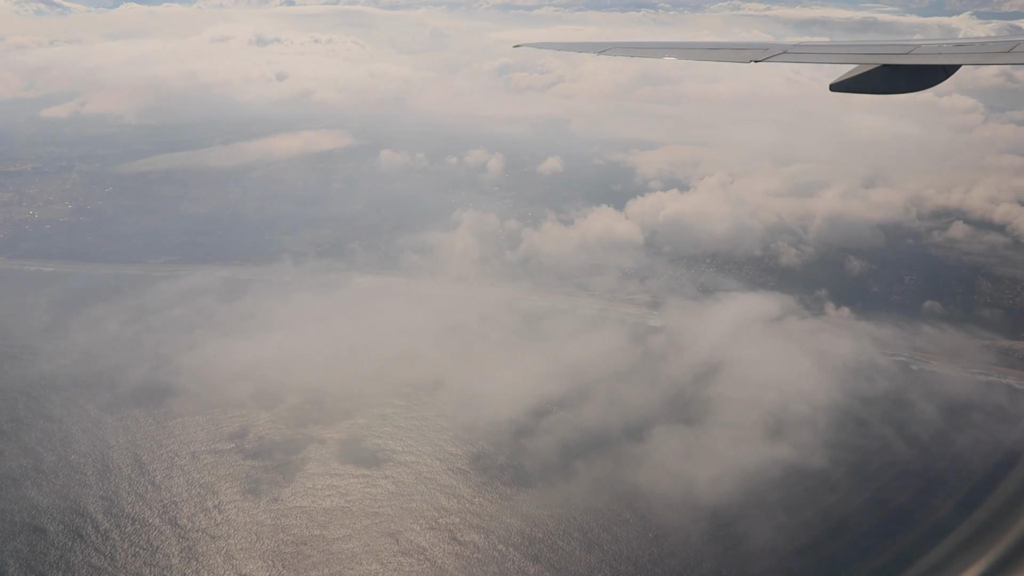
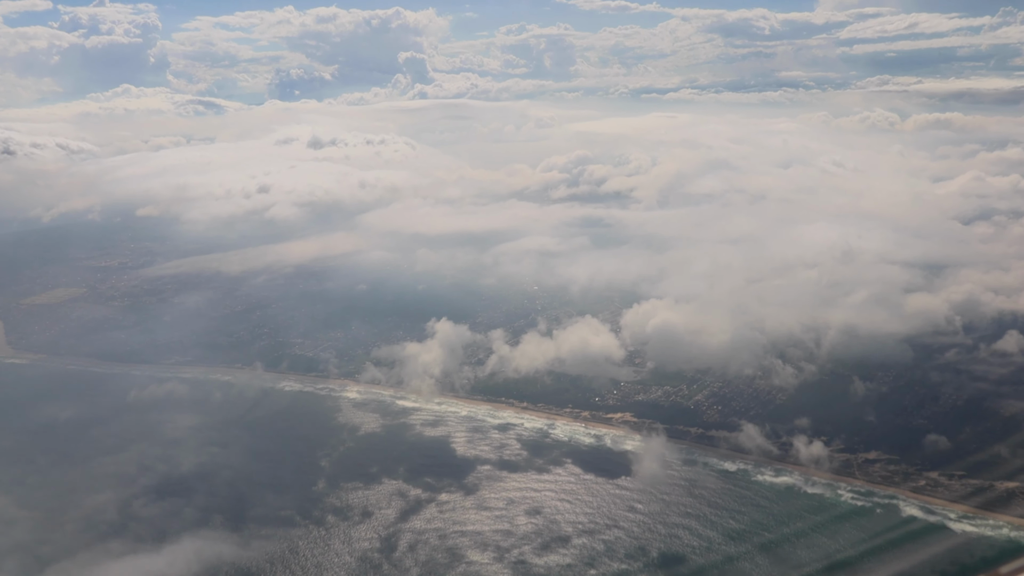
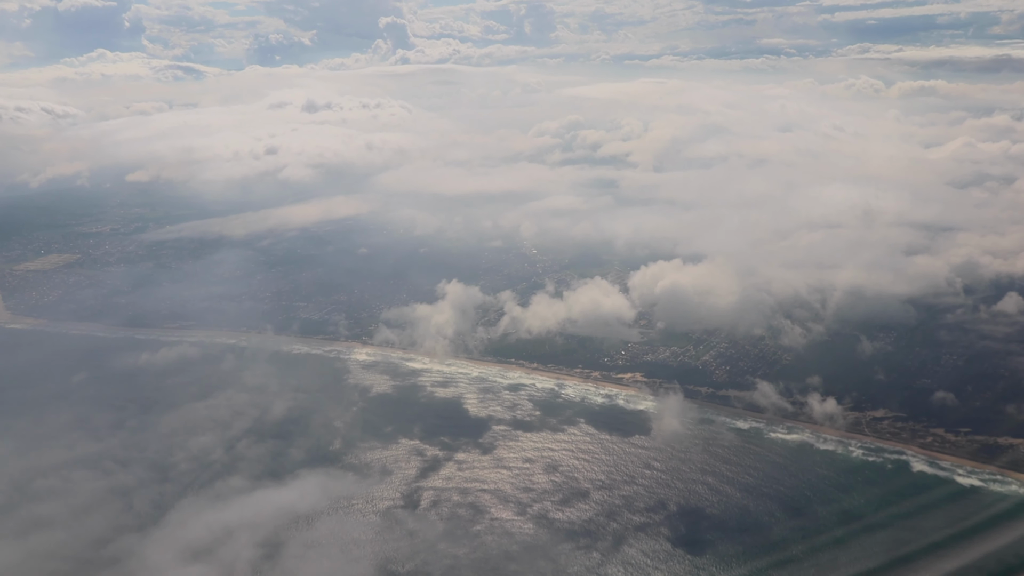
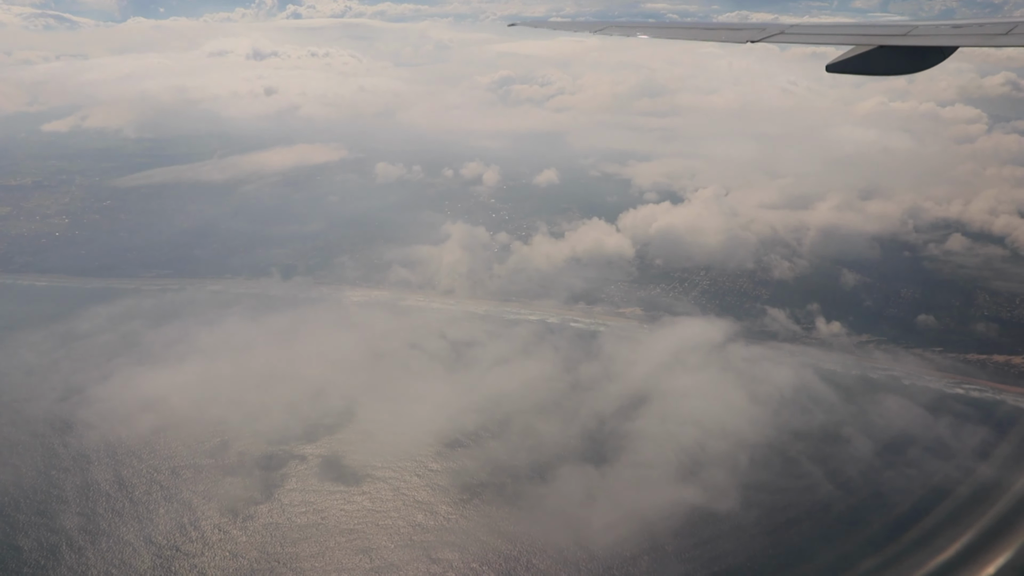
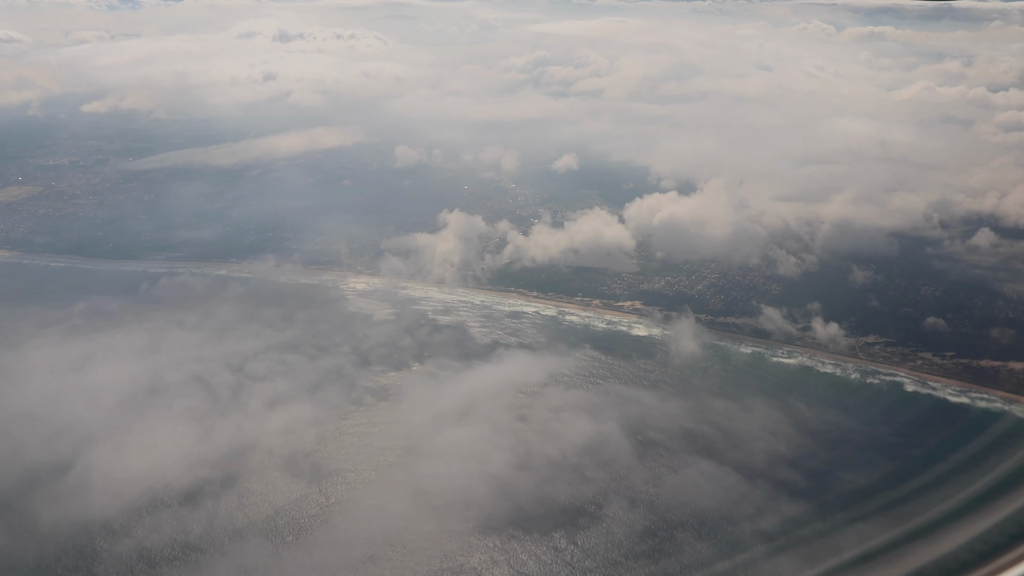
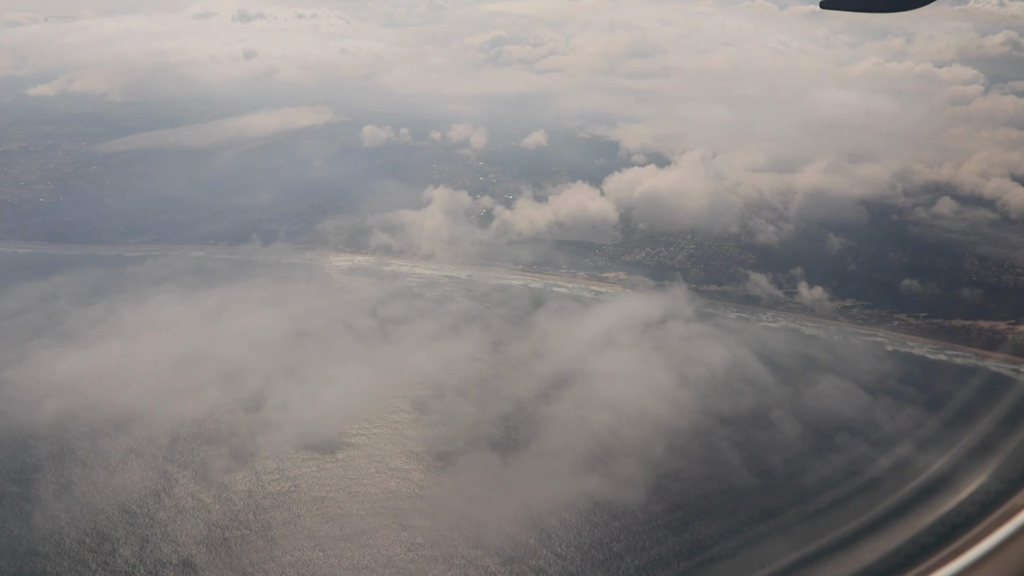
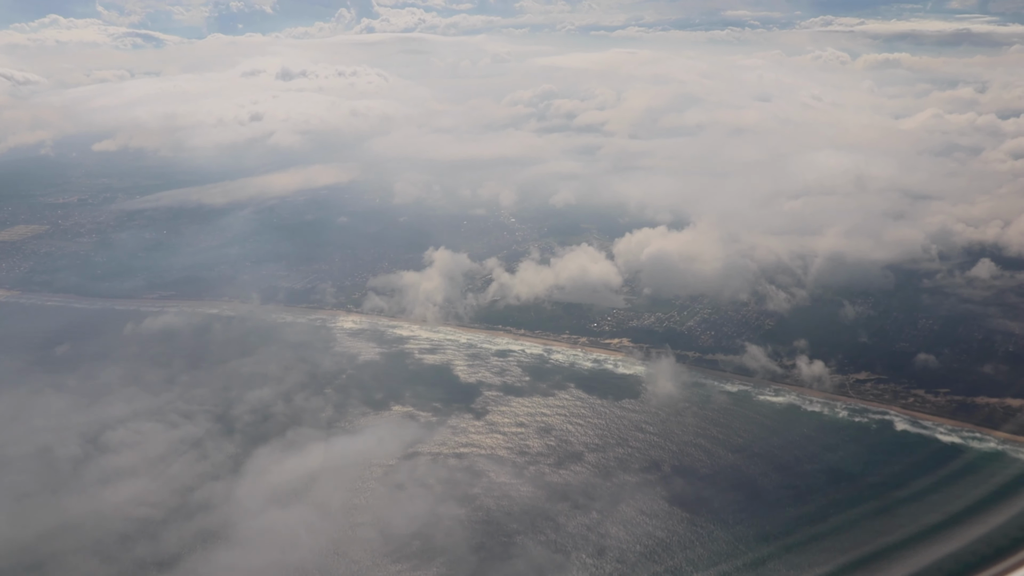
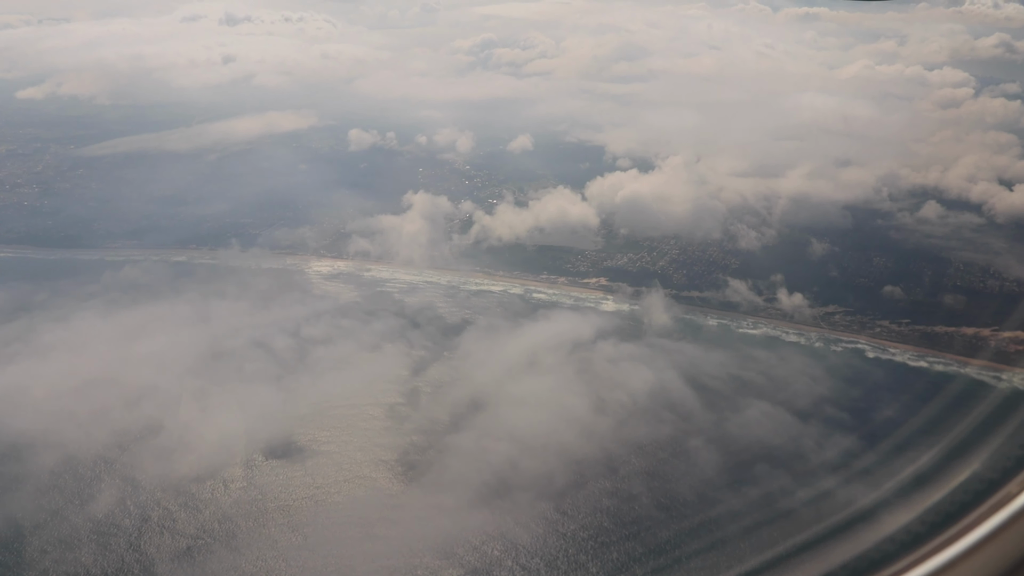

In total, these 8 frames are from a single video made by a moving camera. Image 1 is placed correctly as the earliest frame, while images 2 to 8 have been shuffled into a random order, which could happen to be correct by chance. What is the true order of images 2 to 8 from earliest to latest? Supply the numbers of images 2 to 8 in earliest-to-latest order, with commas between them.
4, 6, 8, 5, 7, 3, 2
